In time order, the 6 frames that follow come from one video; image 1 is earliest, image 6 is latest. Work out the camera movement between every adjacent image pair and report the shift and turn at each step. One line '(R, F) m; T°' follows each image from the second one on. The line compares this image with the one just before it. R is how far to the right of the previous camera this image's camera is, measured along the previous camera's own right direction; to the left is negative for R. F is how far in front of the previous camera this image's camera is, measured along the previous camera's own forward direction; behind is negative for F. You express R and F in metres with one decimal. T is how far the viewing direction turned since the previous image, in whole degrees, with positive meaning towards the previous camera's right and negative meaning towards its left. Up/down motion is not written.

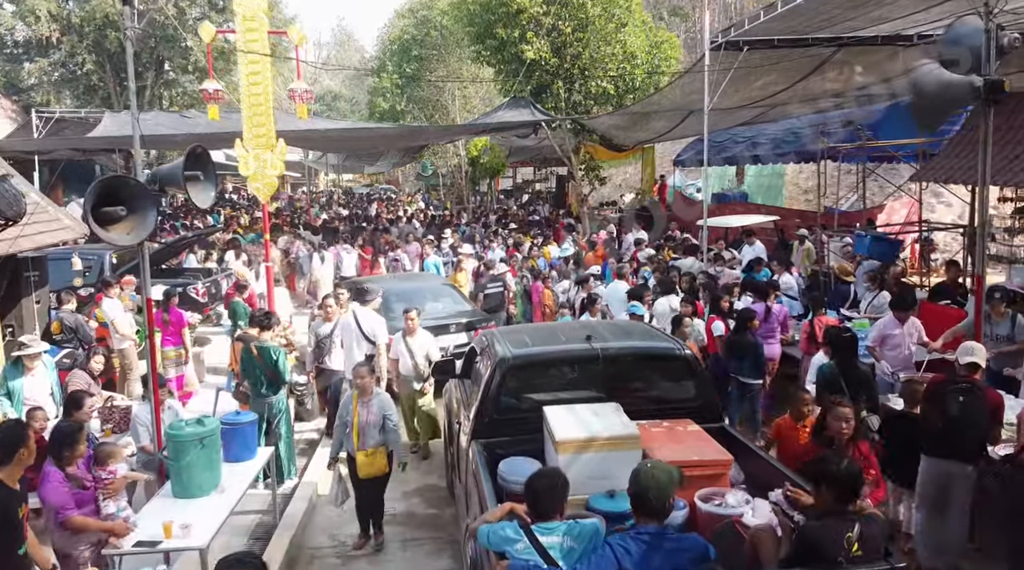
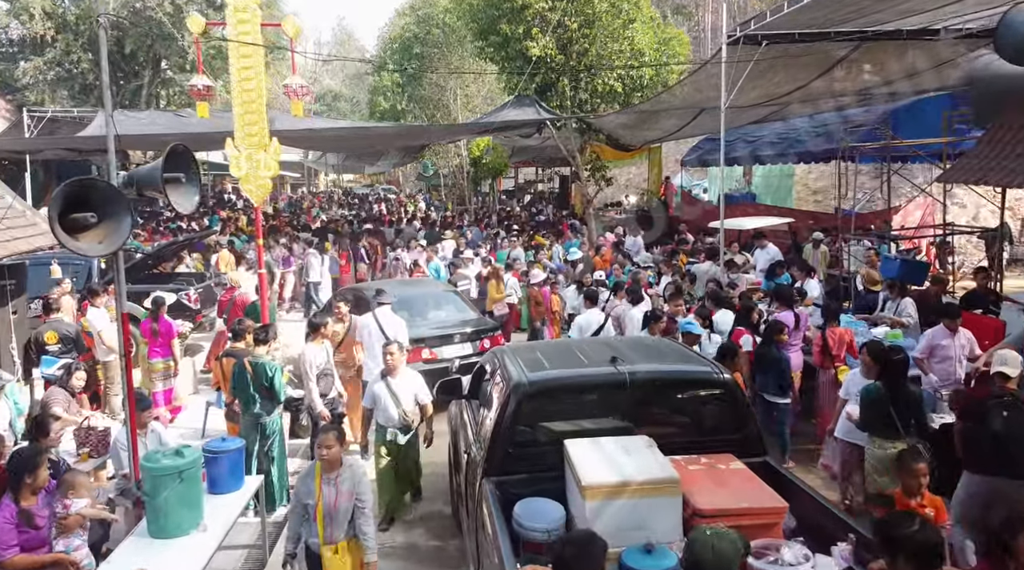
(-0.1, +0.5) m; 0°
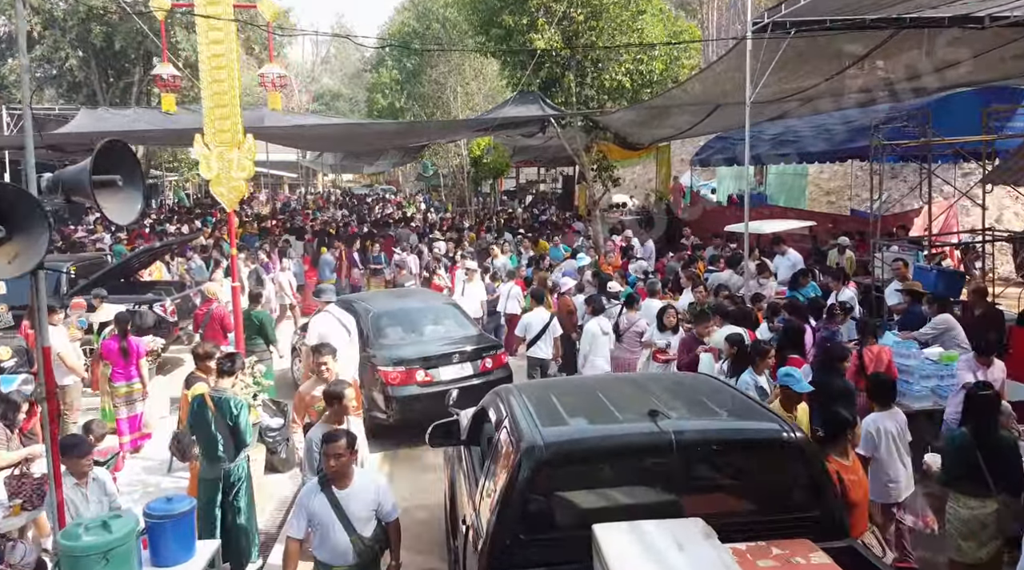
(0.0, +0.9) m; 0°
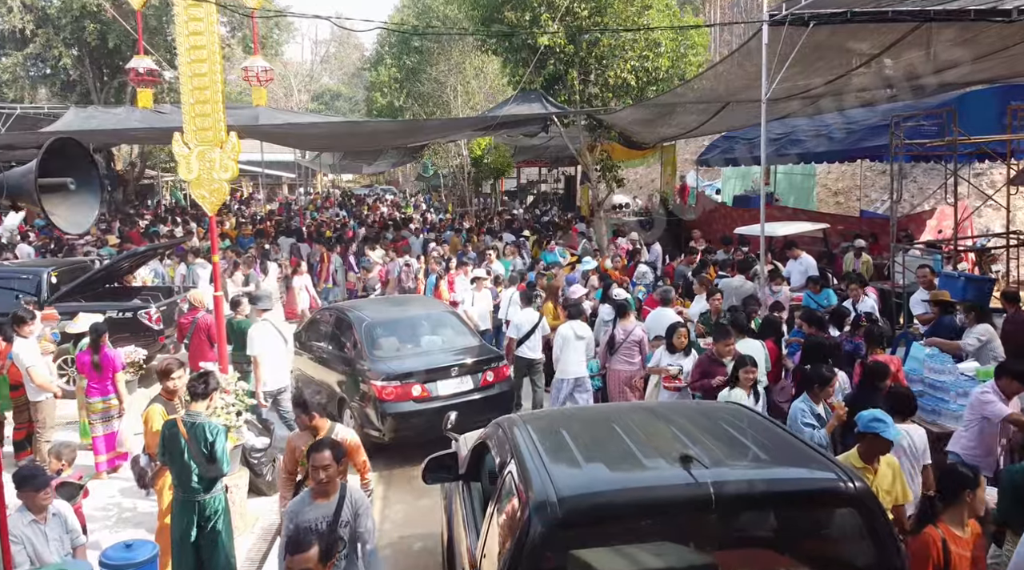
(0.0, +0.5) m; 0°
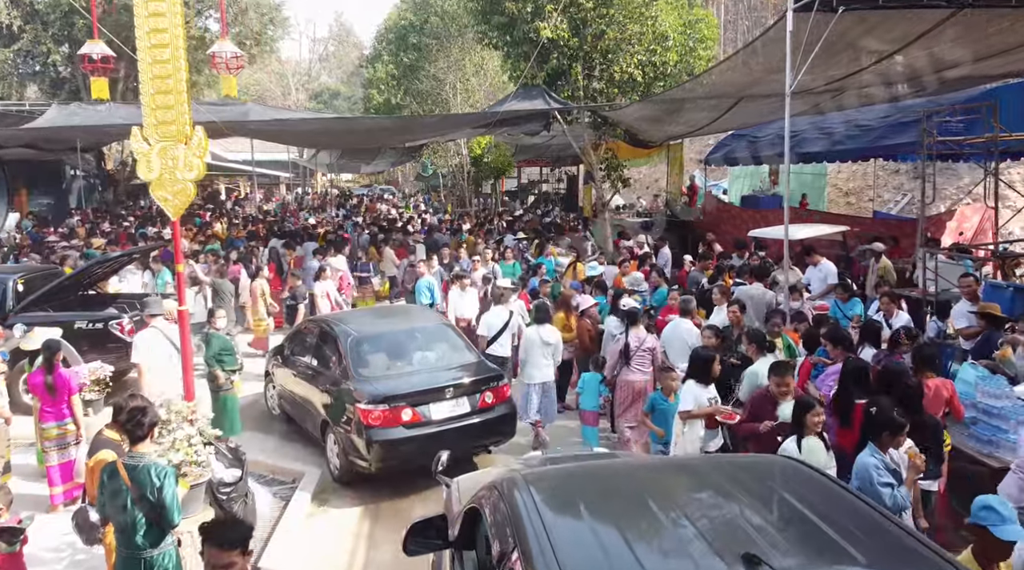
(0.0, +0.8) m; 0°
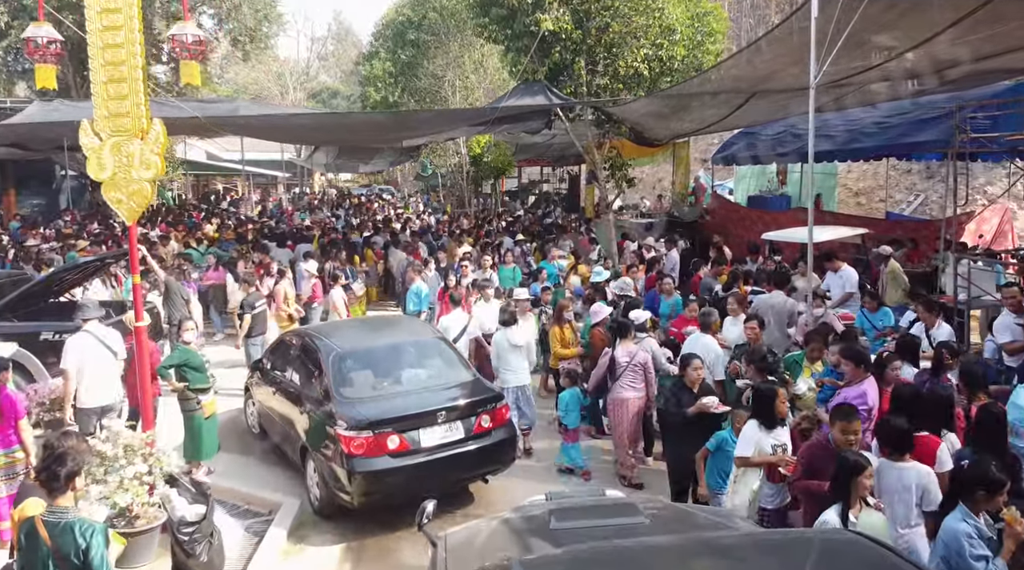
(0.0, +0.7) m; 0°
